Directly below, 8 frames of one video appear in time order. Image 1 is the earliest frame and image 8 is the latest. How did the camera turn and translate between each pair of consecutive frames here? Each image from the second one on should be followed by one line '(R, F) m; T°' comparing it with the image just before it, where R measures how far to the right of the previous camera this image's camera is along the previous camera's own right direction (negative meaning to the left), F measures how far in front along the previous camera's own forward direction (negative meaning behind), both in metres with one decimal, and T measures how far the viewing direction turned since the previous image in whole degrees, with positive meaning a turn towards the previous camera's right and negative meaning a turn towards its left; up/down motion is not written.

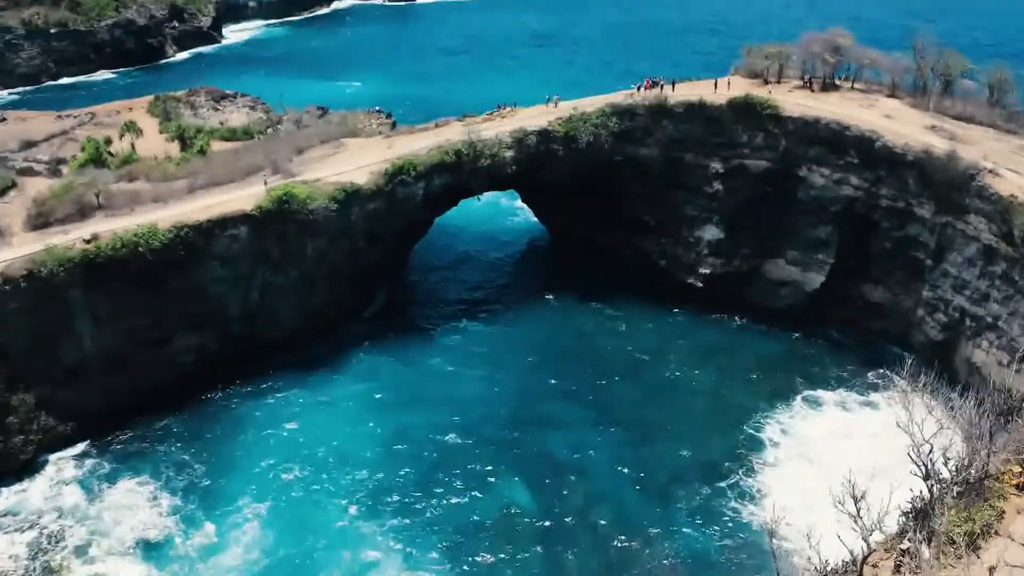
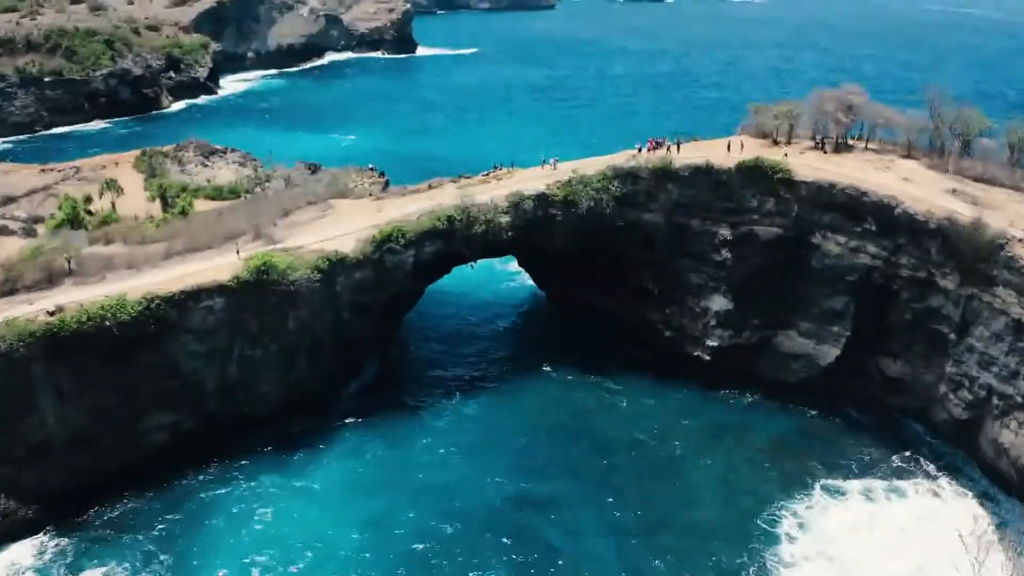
(+0.1, +2.2) m; 0°
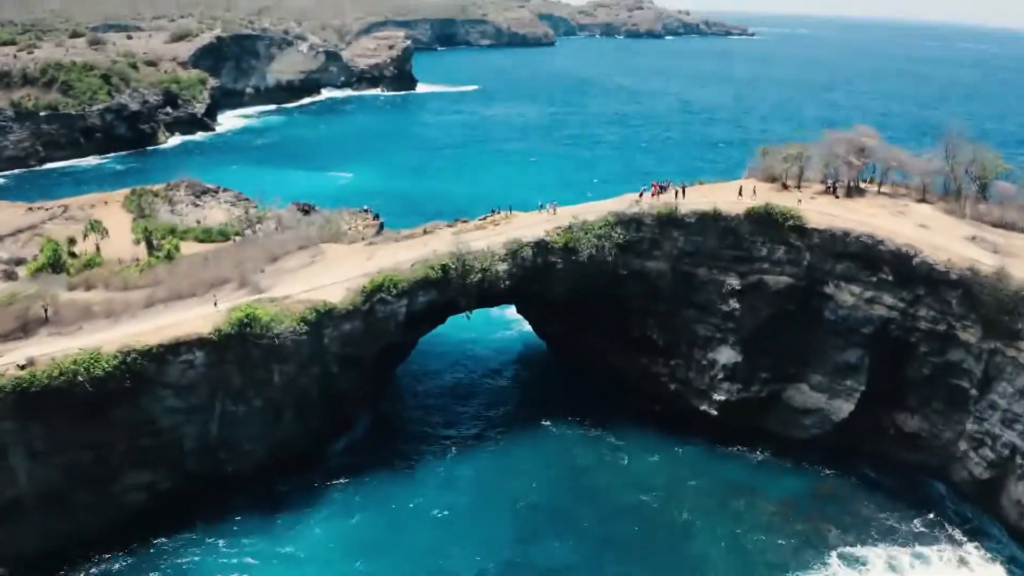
(+0.1, +1.6) m; 0°
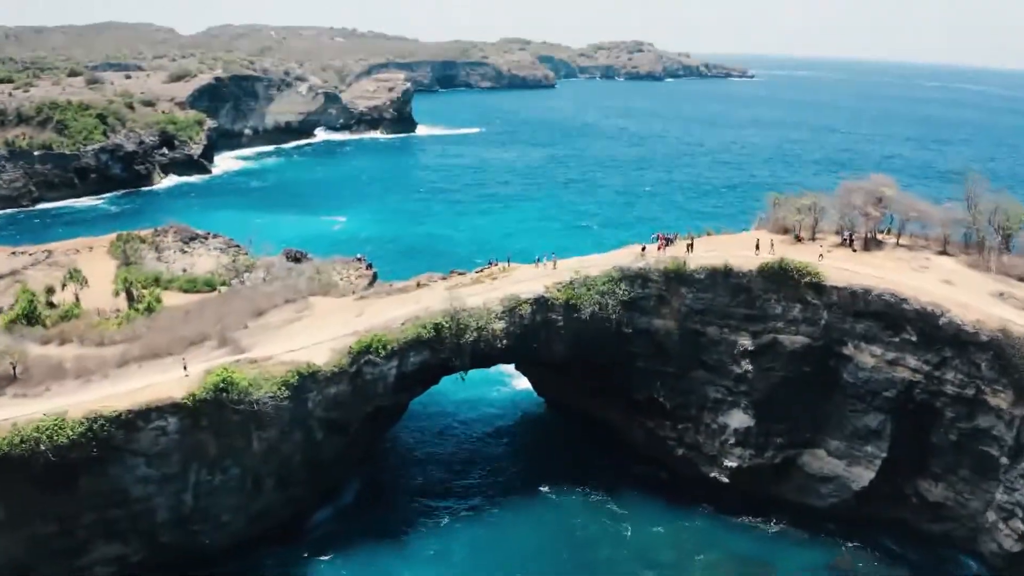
(+0.1, +2.0) m; 0°
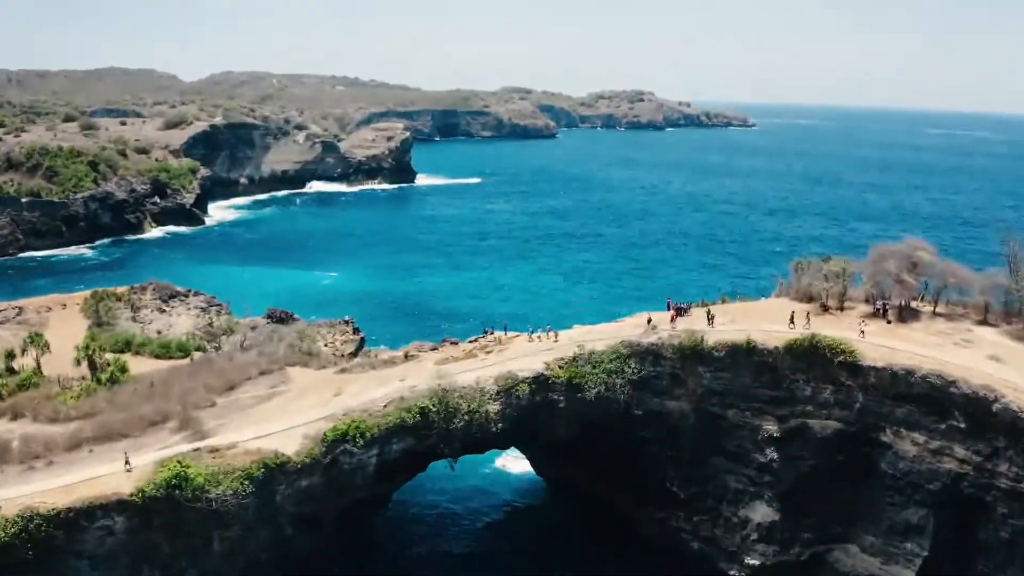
(+0.1, +3.2) m; 0°
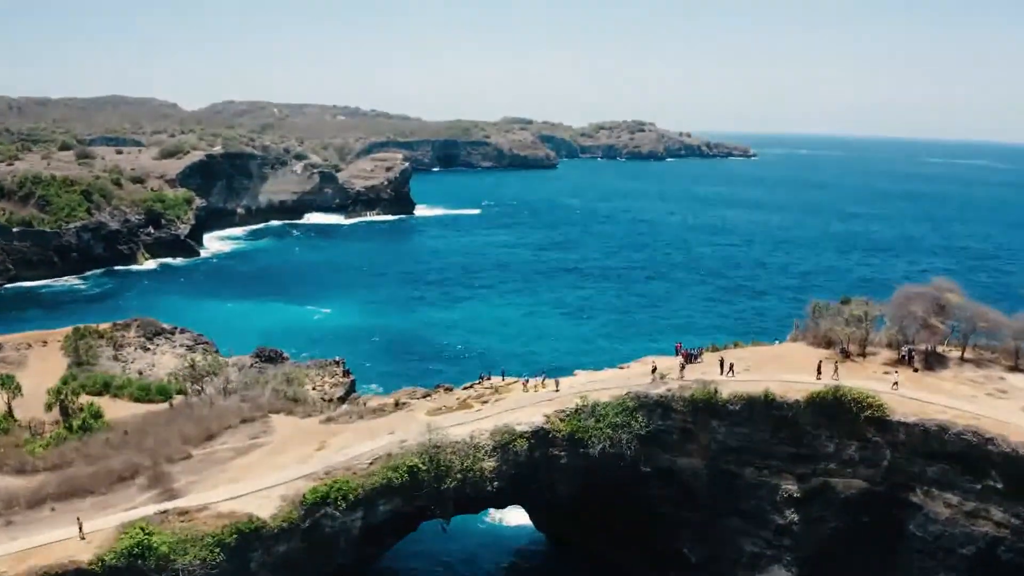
(+0.1, +2.0) m; 0°
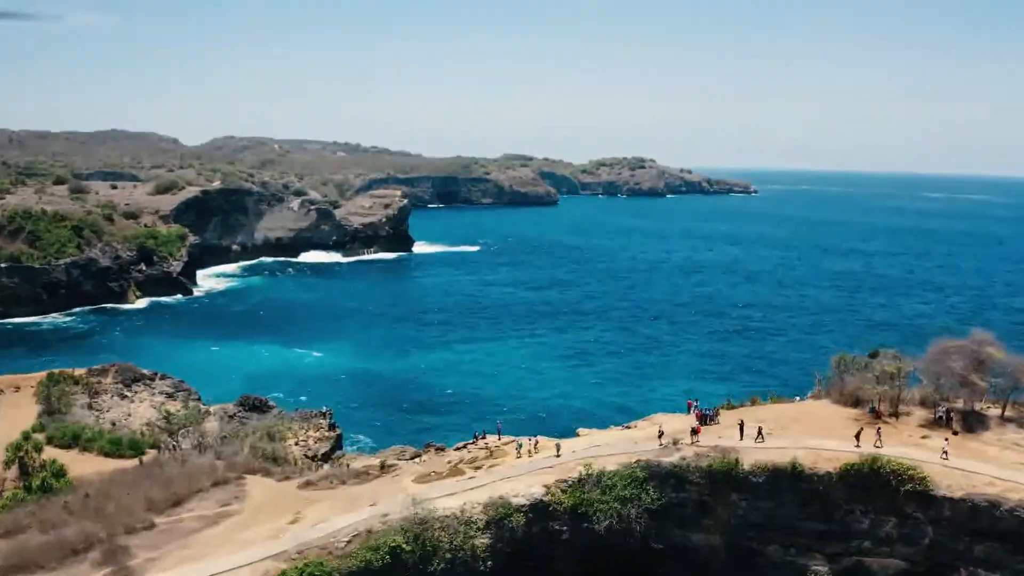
(+0.1, +2.5) m; 0°
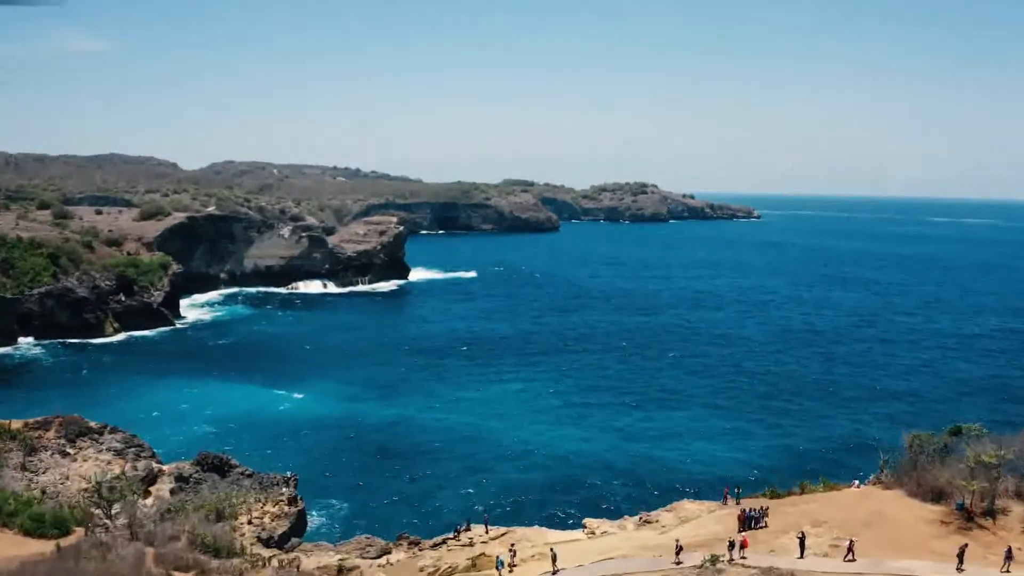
(+0.2, +5.4) m; 0°
